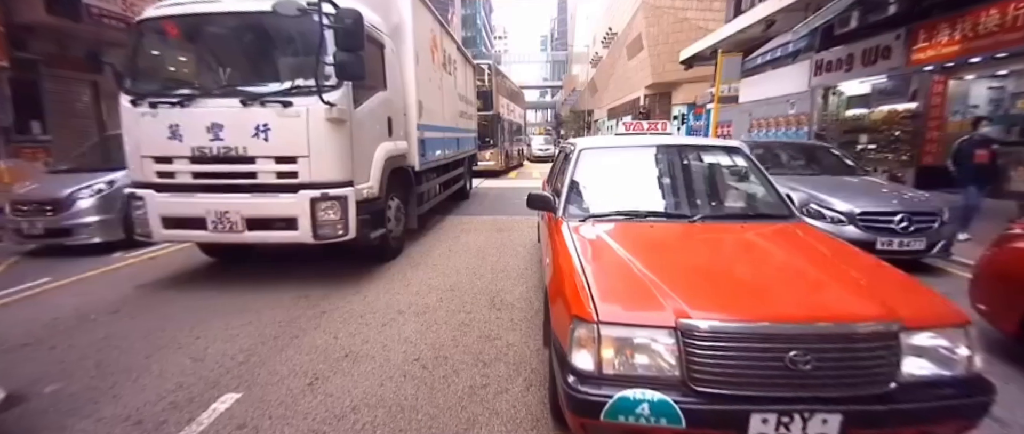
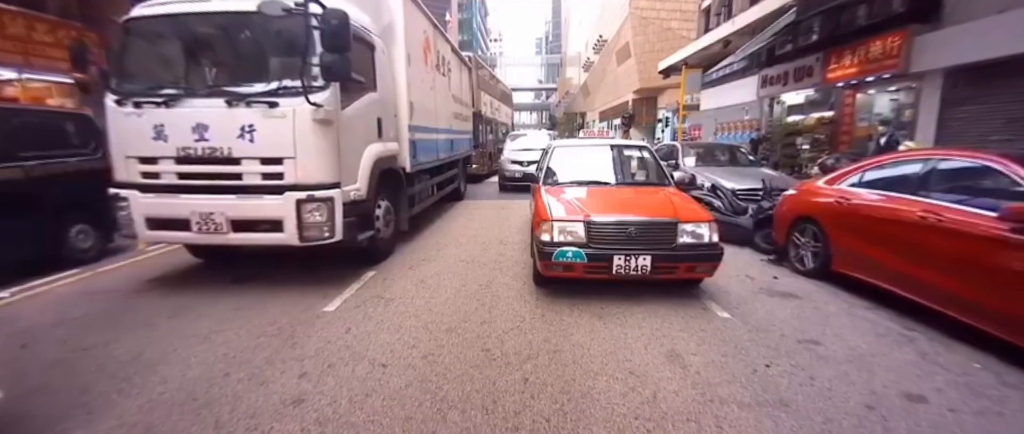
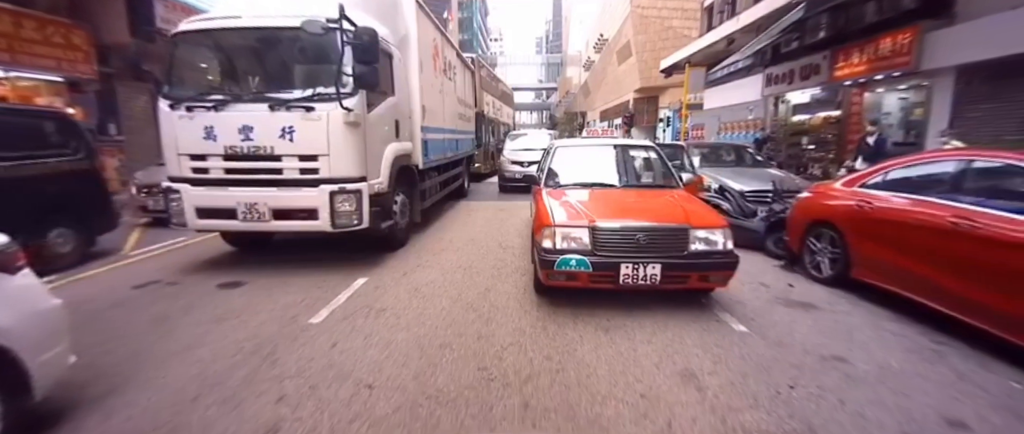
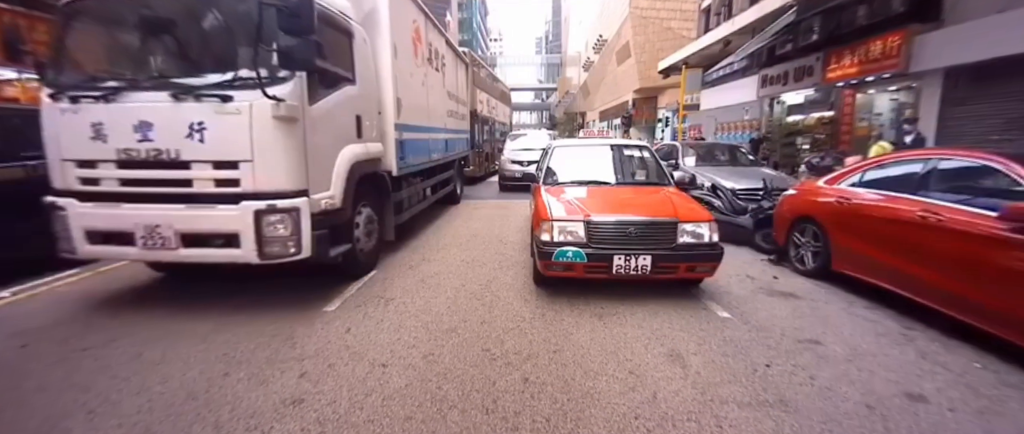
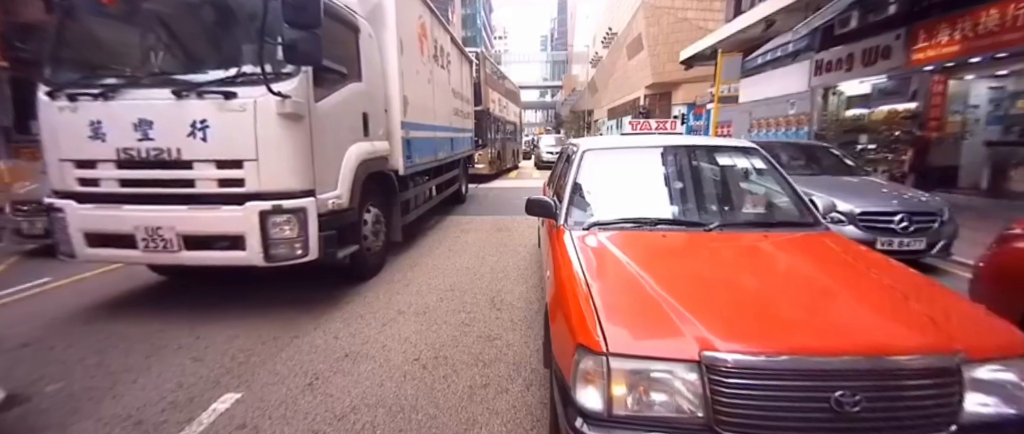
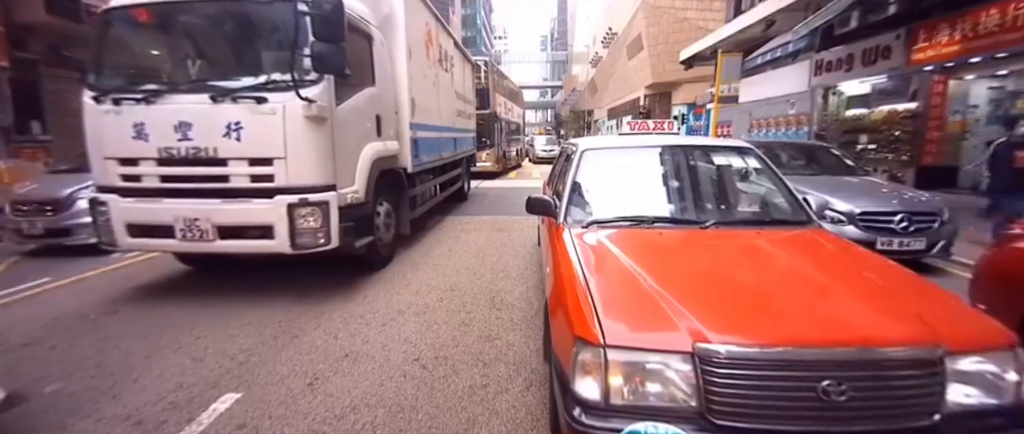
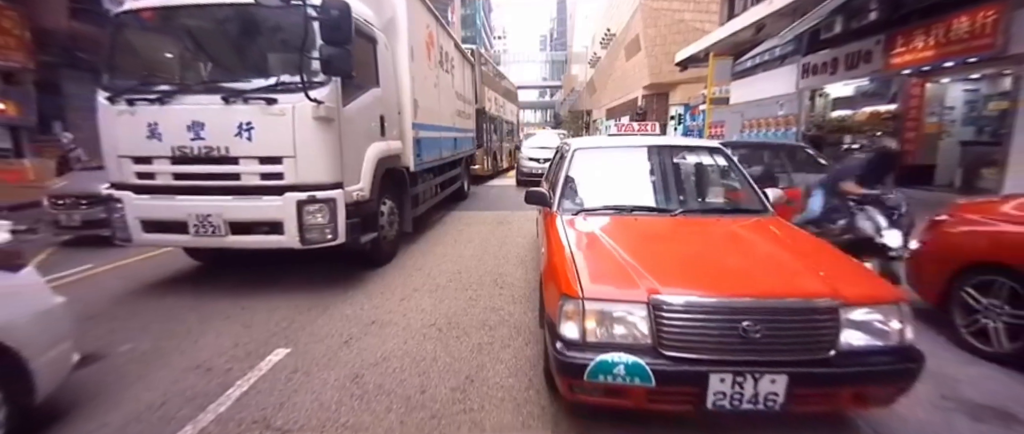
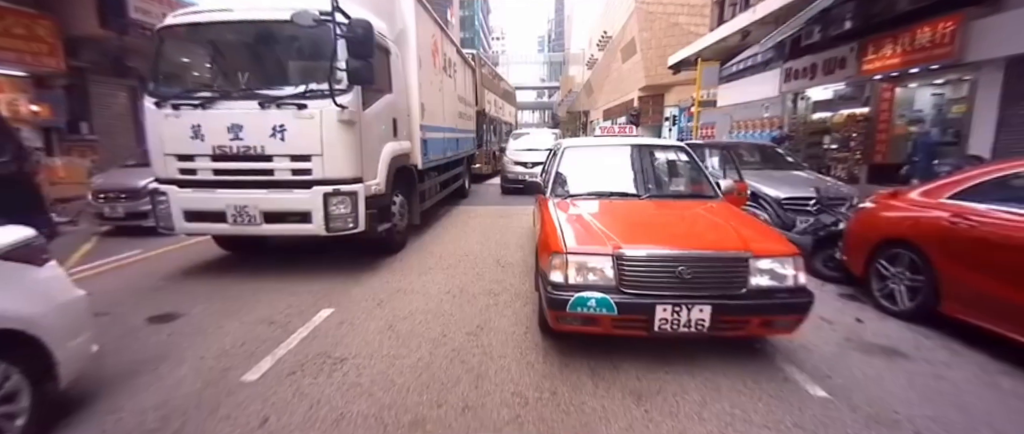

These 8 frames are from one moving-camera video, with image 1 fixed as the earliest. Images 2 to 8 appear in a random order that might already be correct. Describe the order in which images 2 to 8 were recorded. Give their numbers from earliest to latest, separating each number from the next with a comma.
6, 5, 7, 8, 3, 2, 4
